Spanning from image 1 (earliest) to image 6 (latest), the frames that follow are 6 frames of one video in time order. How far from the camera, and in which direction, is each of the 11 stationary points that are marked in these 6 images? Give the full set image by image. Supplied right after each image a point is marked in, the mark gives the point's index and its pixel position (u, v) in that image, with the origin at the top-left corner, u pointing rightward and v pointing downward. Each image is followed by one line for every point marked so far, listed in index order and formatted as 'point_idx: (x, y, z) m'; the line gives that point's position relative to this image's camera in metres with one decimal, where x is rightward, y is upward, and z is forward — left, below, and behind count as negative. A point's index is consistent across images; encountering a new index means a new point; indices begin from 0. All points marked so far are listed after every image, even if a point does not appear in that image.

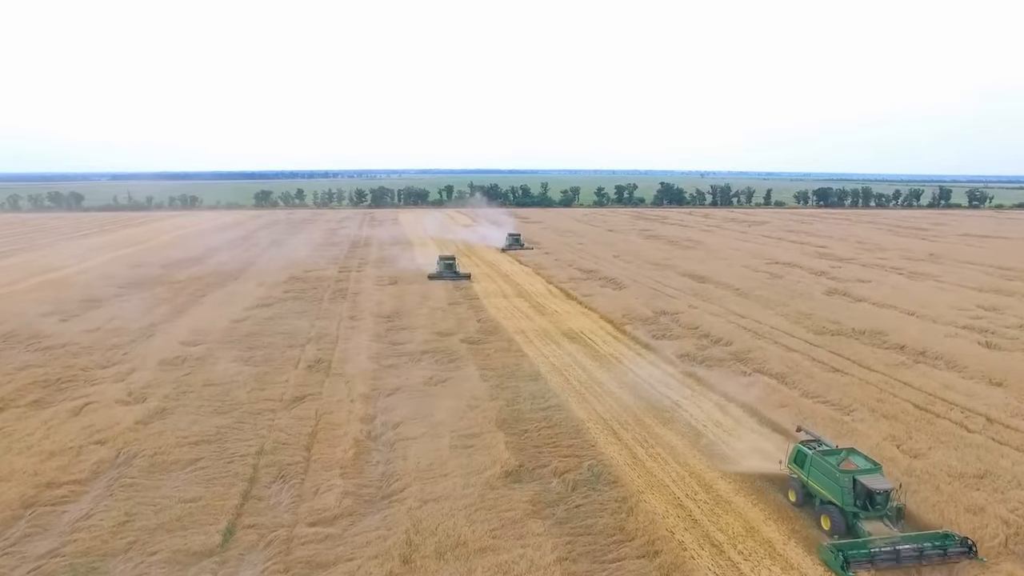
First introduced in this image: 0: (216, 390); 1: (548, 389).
0: (-6.1, -2.1, +12.6) m
1: (+0.7, -2.1, +12.7) m
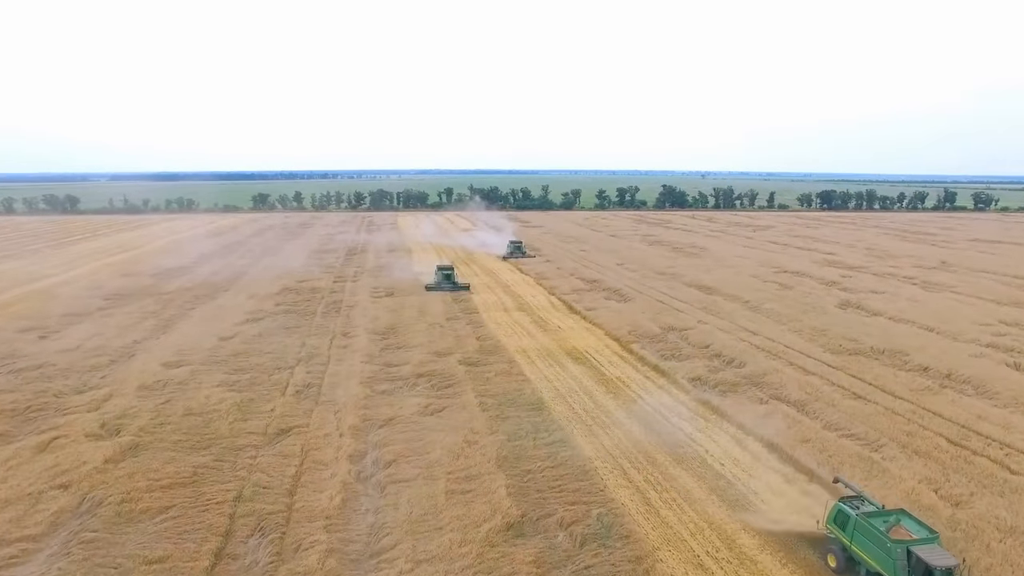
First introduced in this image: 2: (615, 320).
0: (-6.1, -2.5, +11.7) m
1: (+0.8, -2.6, +11.8) m
2: (+3.3, -1.0, +19.4) m
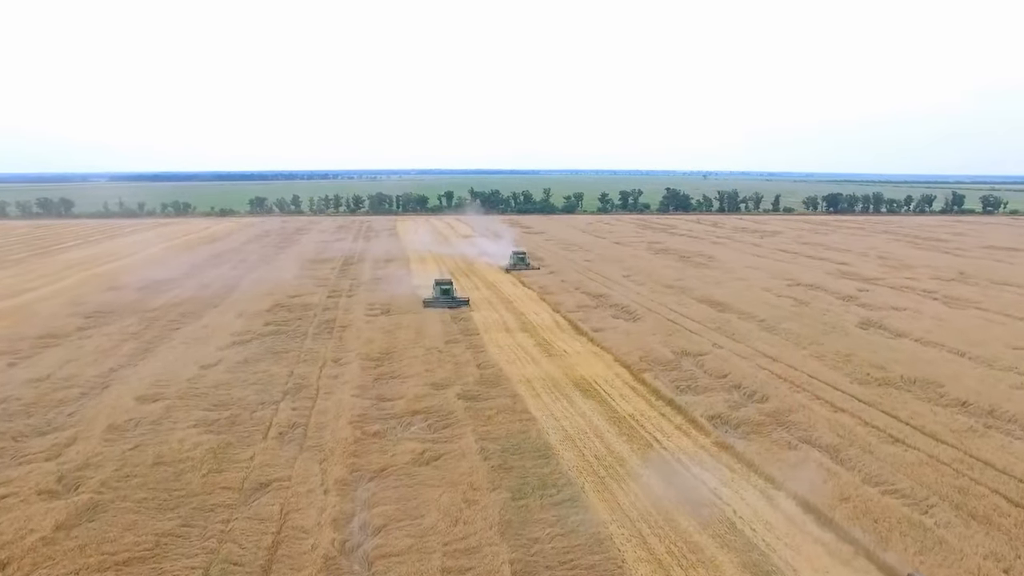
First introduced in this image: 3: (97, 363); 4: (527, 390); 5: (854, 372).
0: (-6.0, -3.2, +10.6) m
1: (+0.8, -3.2, +10.6) m
2: (+3.4, -1.7, +18.2) m
3: (-11.2, -2.0, +16.5) m
4: (+0.4, -2.4, +14.7) m
5: (+8.9, -2.1, +16.0) m
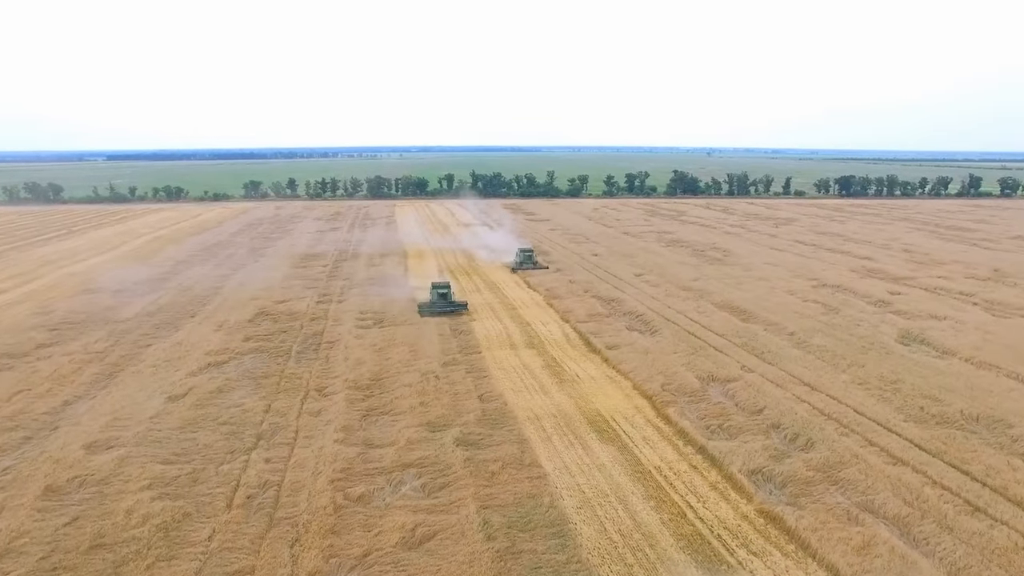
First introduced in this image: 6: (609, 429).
0: (-5.9, -3.9, +8.8) m
1: (+1.0, -3.9, +8.8) m
2: (+3.5, -2.1, +16.3) m
3: (-11.0, -2.5, +14.6) m
4: (+0.5, -3.0, +12.9) m
5: (+9.0, -2.7, +14.1) m
6: (+2.1, -3.0, +13.1) m
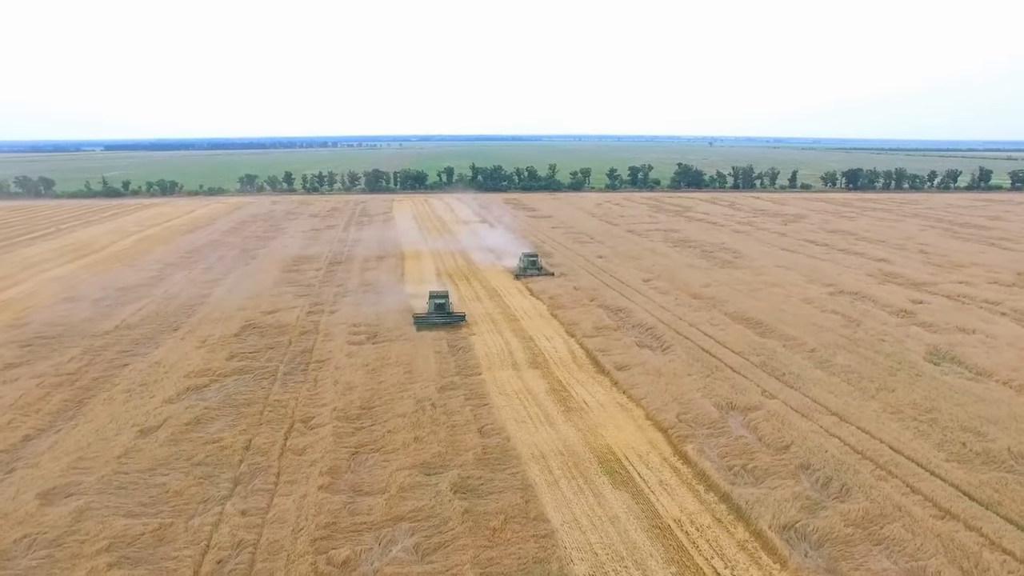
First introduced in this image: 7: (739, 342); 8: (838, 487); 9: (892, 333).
0: (-5.8, -4.5, +7.6) m
1: (+1.0, -4.5, +7.6) m
2: (+3.6, -2.6, +15.1) m
3: (-11.0, -3.0, +13.4) m
4: (+0.6, -3.5, +11.7) m
5: (+9.1, -3.2, +12.8) m
6: (+2.1, -3.5, +11.9) m
7: (+6.9, -1.6, +18.8) m
8: (+5.9, -3.6, +11.2) m
9: (+12.3, -1.5, +19.8) m
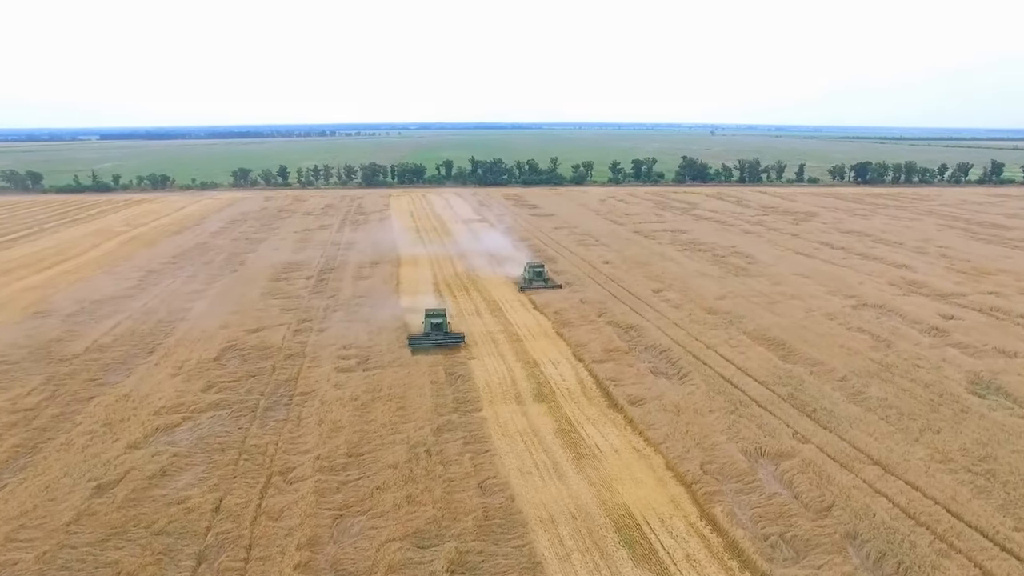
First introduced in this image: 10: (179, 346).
0: (-5.7, -5.3, +6.1) m
1: (+1.1, -5.3, +6.1) m
2: (+3.7, -3.2, +13.6) m
3: (-10.9, -3.7, +11.9) m
4: (+0.6, -4.3, +10.2) m
5: (+9.2, -3.9, +11.3) m
6: (+2.2, -4.3, +10.4) m
7: (+7.0, -2.3, +17.3) m
8: (+6.0, -4.4, +9.7) m
9: (+12.4, -2.1, +18.3) m
10: (-10.4, -1.8, +19.2) m
